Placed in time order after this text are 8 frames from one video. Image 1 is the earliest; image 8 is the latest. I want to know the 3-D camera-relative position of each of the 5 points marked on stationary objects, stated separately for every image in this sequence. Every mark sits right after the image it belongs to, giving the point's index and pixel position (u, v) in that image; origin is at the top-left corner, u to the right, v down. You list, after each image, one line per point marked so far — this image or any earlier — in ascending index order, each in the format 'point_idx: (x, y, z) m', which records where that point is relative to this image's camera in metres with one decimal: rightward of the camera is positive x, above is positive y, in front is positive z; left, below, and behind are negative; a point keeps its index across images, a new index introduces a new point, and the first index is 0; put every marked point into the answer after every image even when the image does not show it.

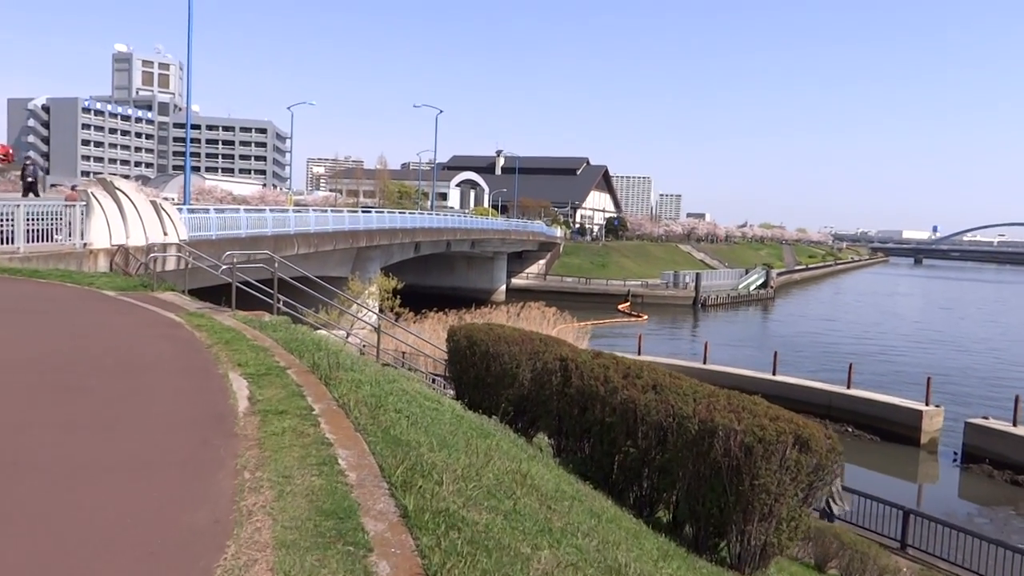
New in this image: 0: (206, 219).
0: (-6.5, +1.5, +17.9) m
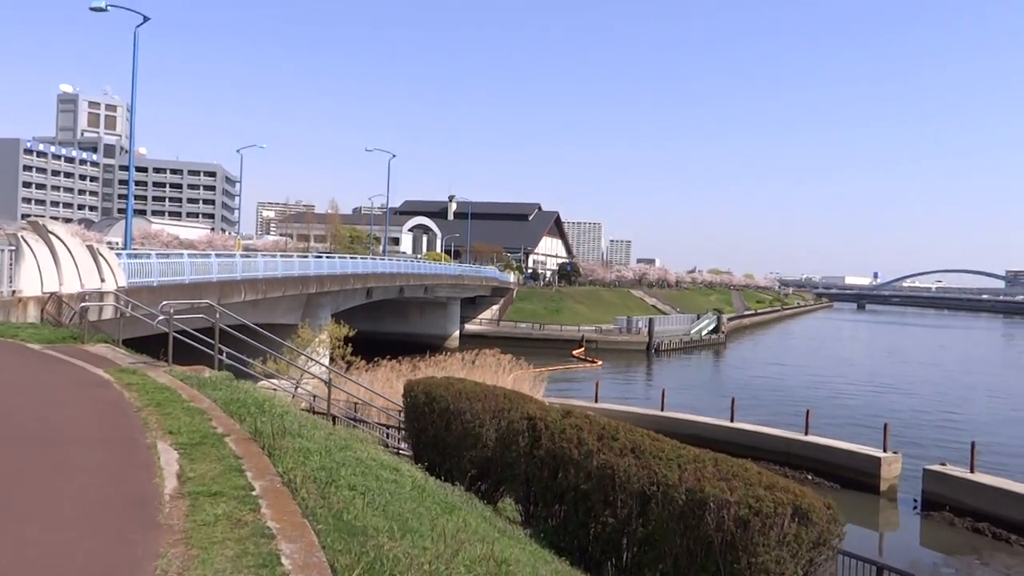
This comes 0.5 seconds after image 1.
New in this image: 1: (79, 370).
0: (-7.4, +0.5, +17.1) m
1: (-3.7, -0.7, +7.3) m
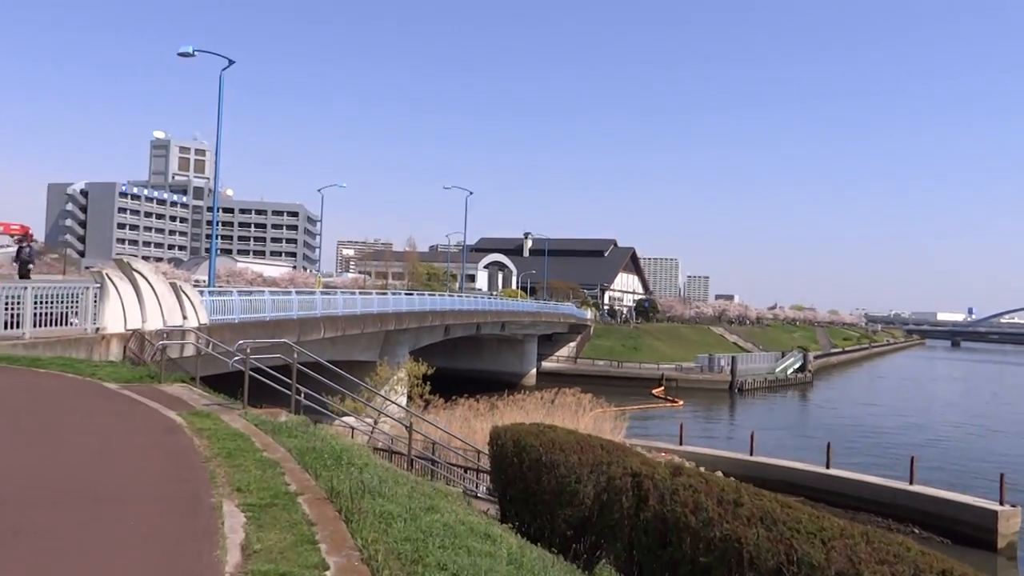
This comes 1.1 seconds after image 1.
0: (-5.7, -0.3, +17.1) m
1: (-3.0, -1.0, +7.0) m
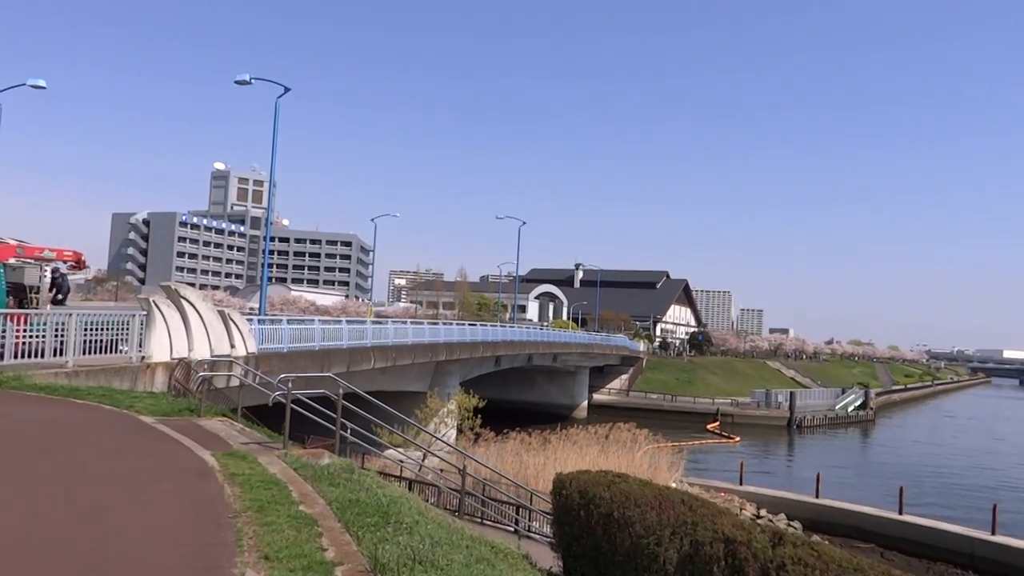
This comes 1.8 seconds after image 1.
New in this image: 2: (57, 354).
0: (-4.6, -0.8, +16.7) m
1: (-2.5, -1.3, +6.4) m
2: (-6.1, -0.9, +11.3) m
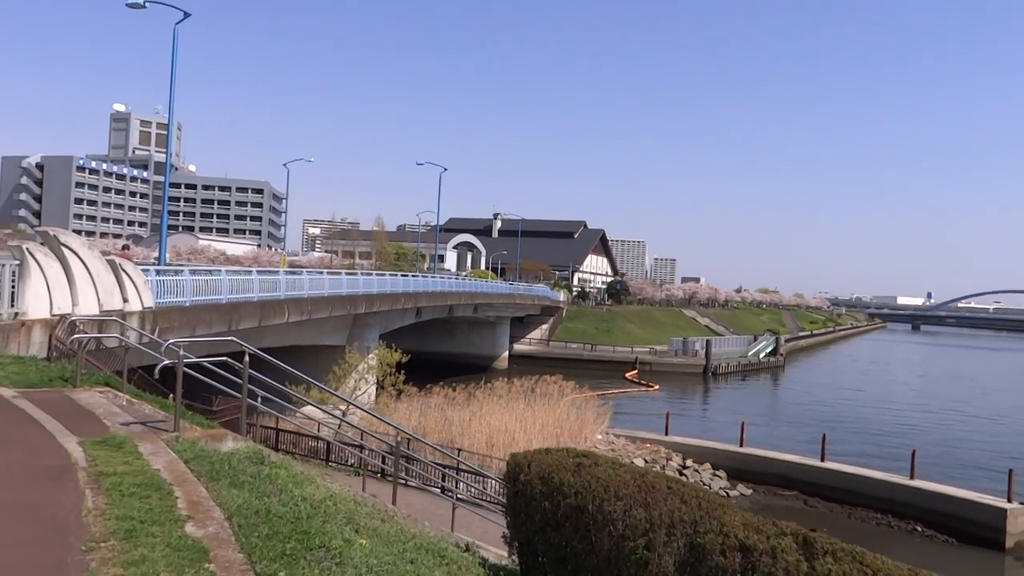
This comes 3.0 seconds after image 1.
0: (-6.0, +0.1, +15.2) m
1: (-2.8, -0.9, +5.2) m
2: (-6.9, -0.3, +9.7) m
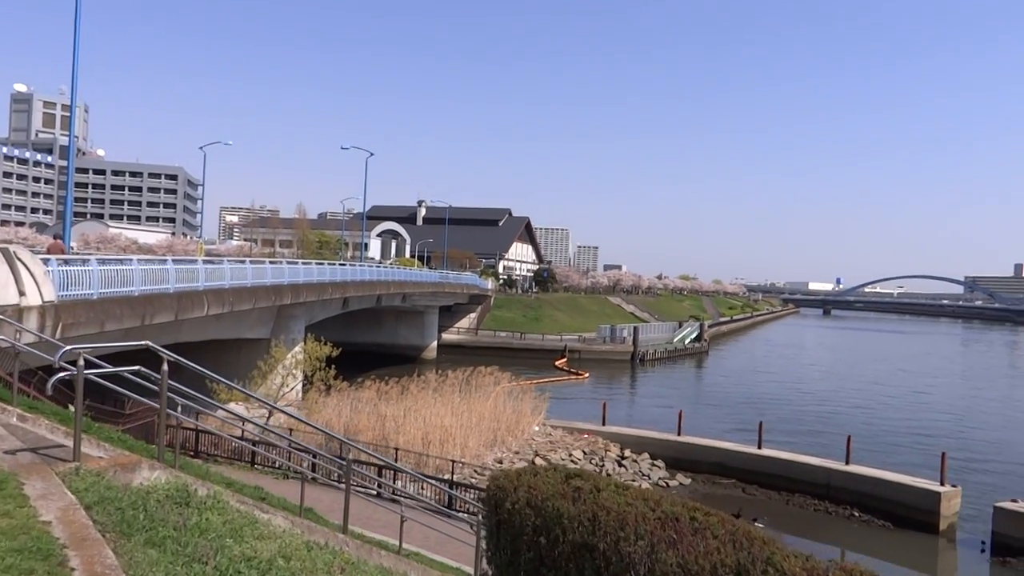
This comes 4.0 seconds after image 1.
0: (-6.9, +0.2, +13.8) m
1: (-2.9, -0.9, +4.1) m
2: (-7.4, -0.2, +8.2) m
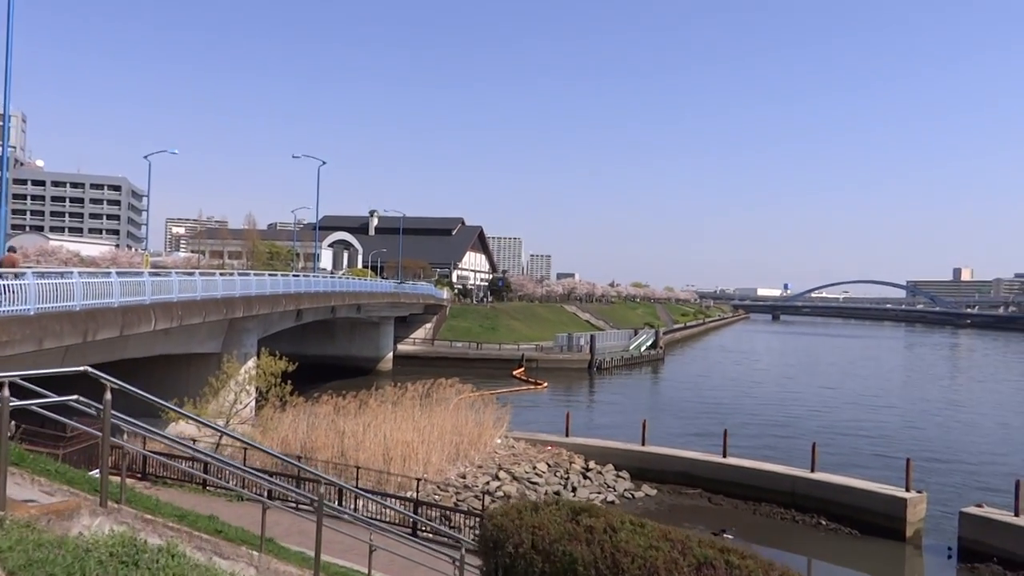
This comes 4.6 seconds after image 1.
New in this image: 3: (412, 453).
0: (-7.5, 0.0, +12.9) m
1: (-2.9, -1.0, +3.4) m
2: (-7.6, -0.4, +7.3) m
3: (-2.3, -3.8, +19.4) m
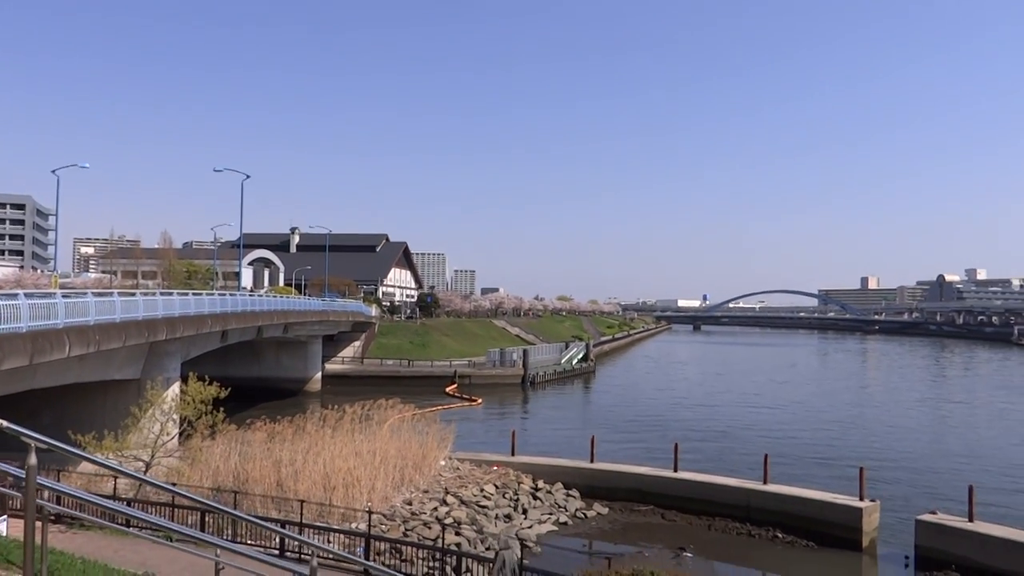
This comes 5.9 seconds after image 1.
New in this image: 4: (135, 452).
0: (-8.0, -0.3, +11.3) m
1: (-2.6, -1.1, +2.3) m
2: (-7.6, -0.6, +5.7) m
3: (-3.4, -4.1, +18.2) m
4: (-8.4, -3.6, +18.8) m
